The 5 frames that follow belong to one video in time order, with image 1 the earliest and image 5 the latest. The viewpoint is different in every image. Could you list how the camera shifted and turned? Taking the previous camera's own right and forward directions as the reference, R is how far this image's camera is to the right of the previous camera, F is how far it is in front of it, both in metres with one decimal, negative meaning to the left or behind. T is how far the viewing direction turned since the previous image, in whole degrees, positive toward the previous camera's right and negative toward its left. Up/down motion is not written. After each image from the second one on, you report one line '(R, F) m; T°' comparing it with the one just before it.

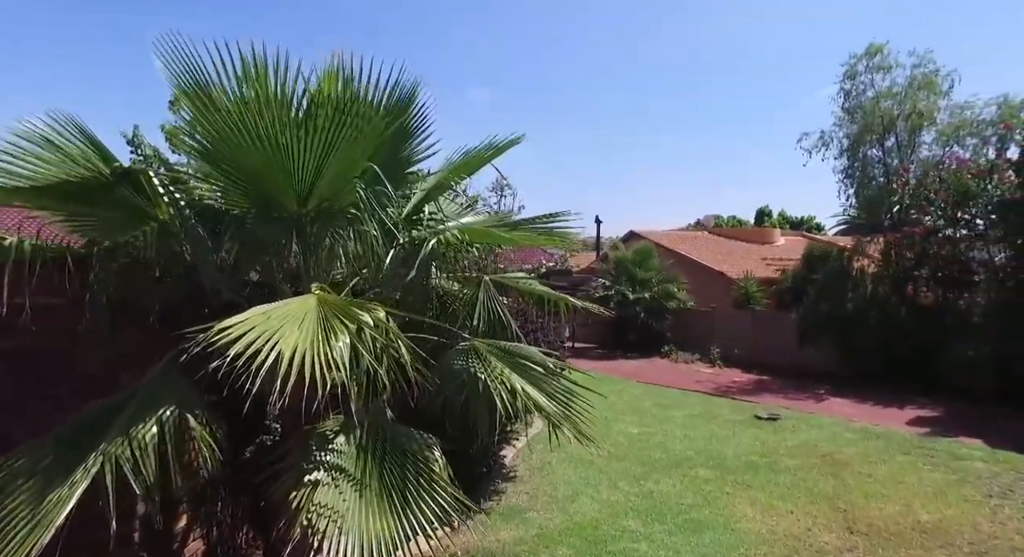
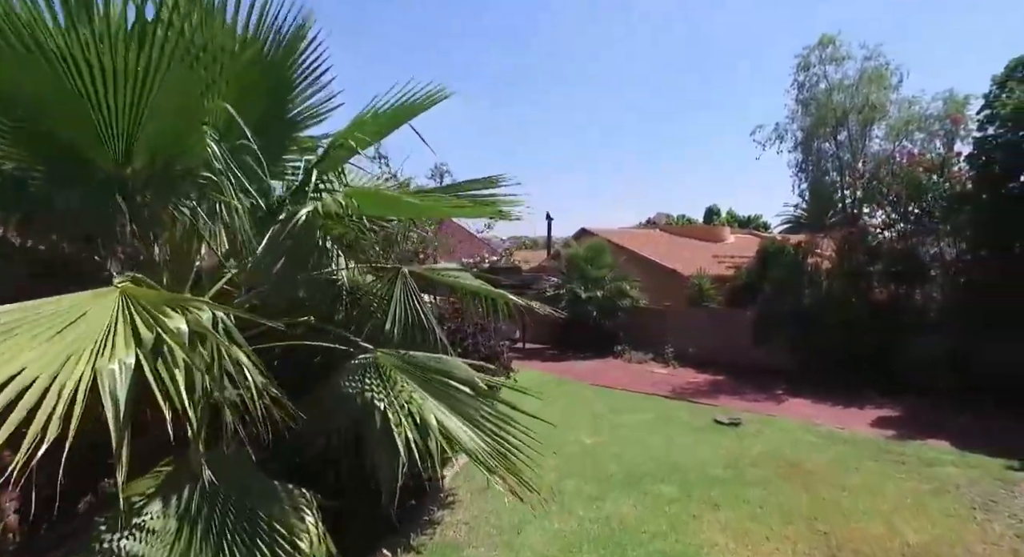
(+0.1, +0.8) m; +4°
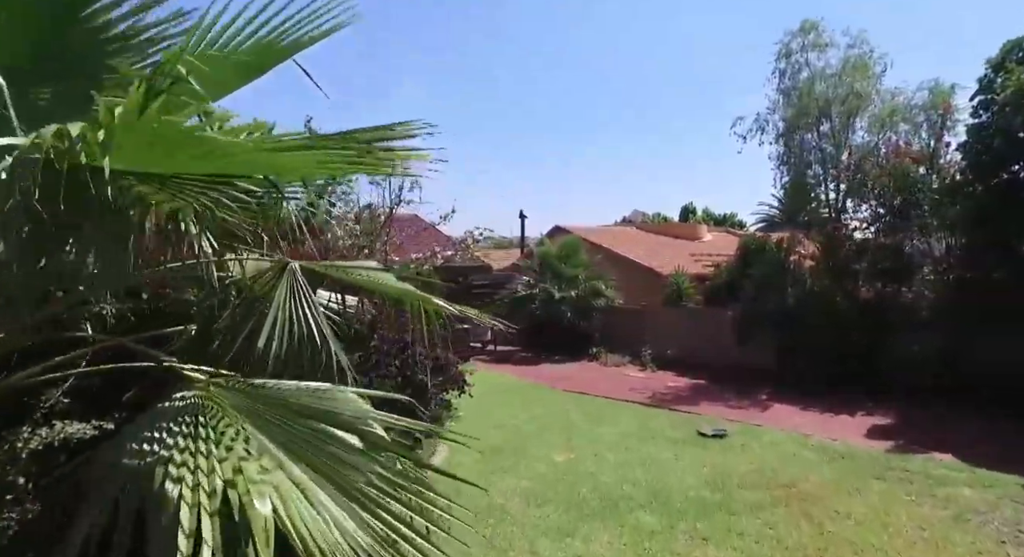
(+0.2, +0.9) m; +2°
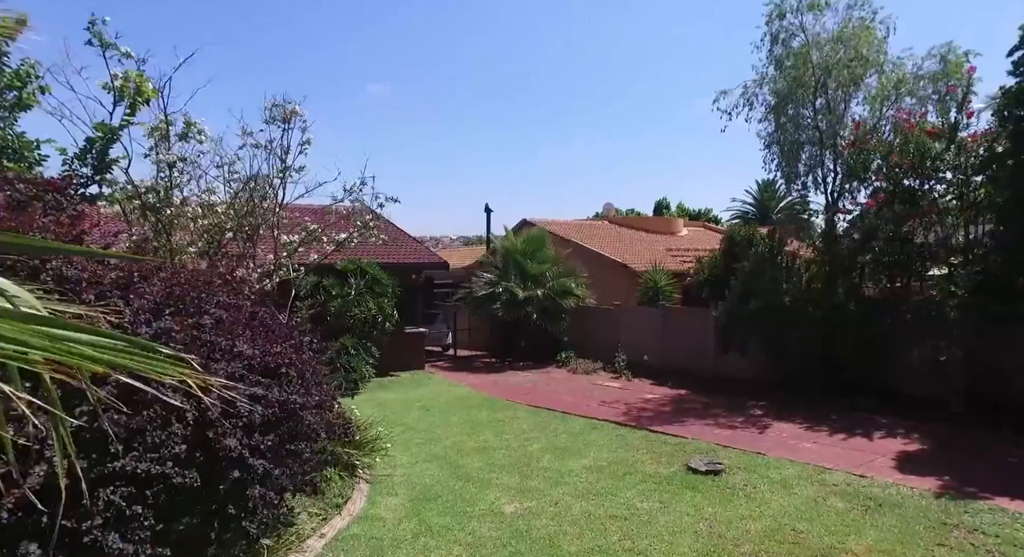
(+0.4, +1.9) m; +2°
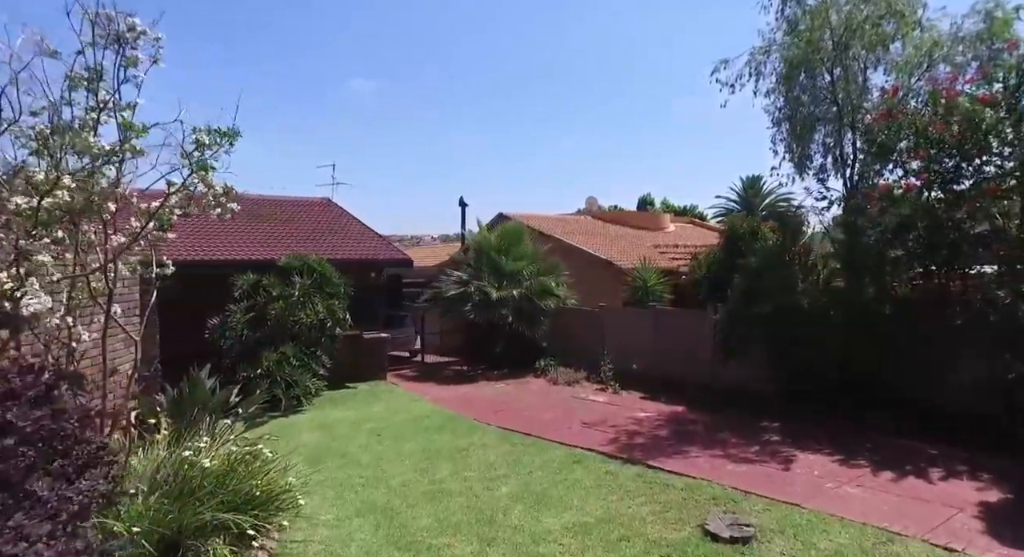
(+0.2, +1.9) m; +2°
